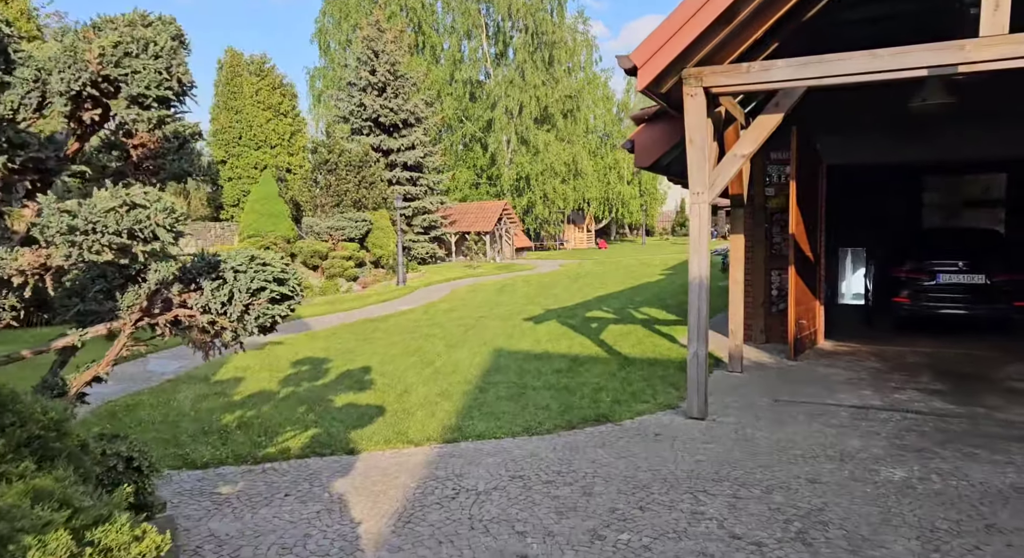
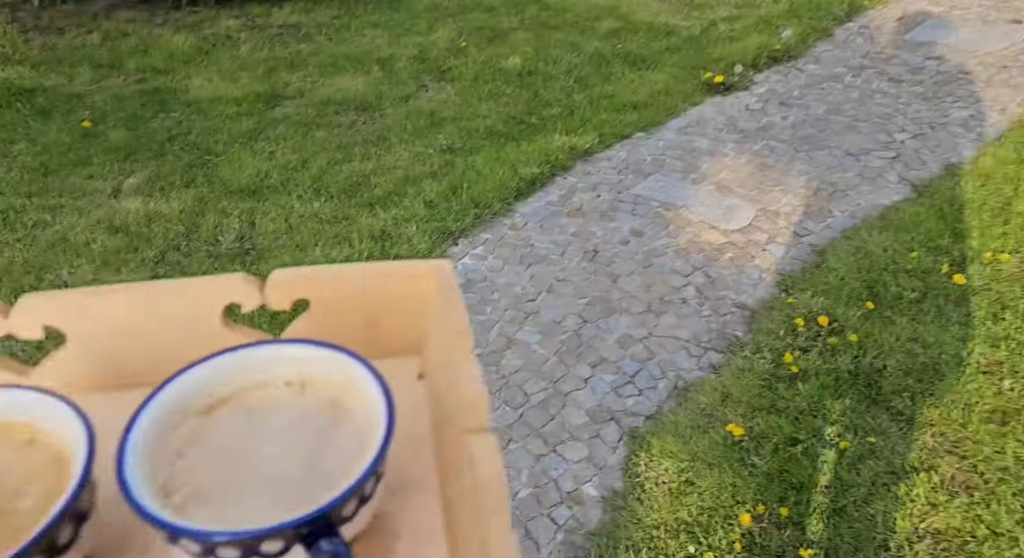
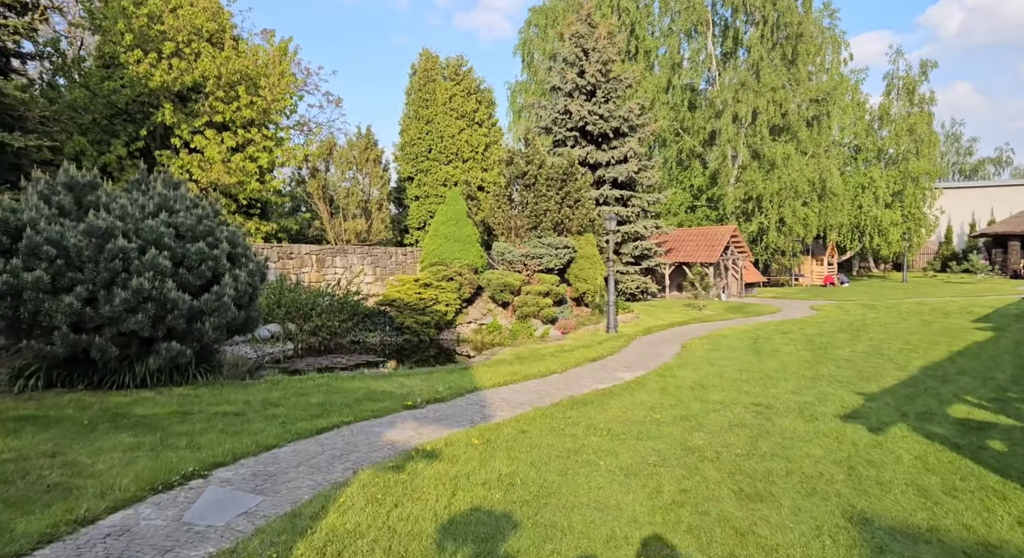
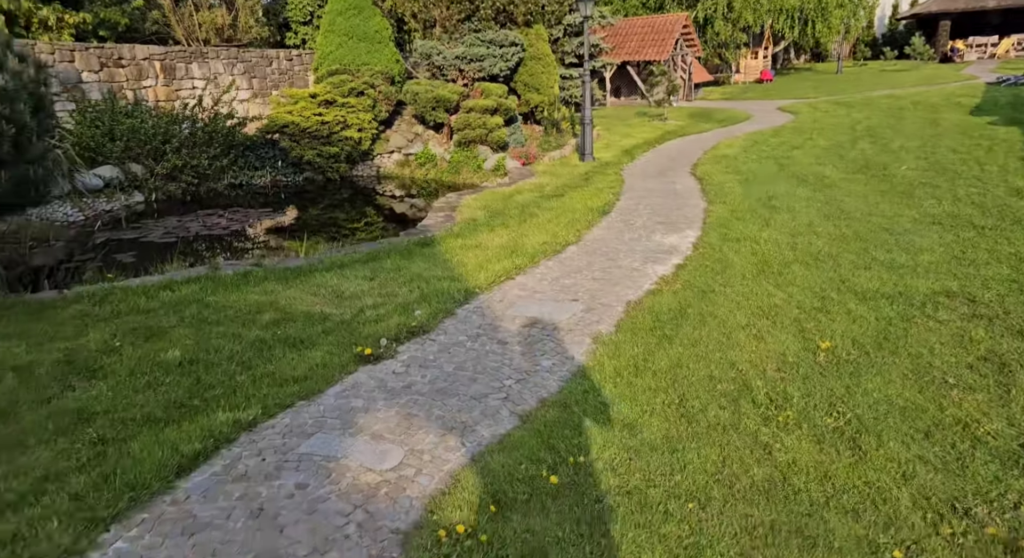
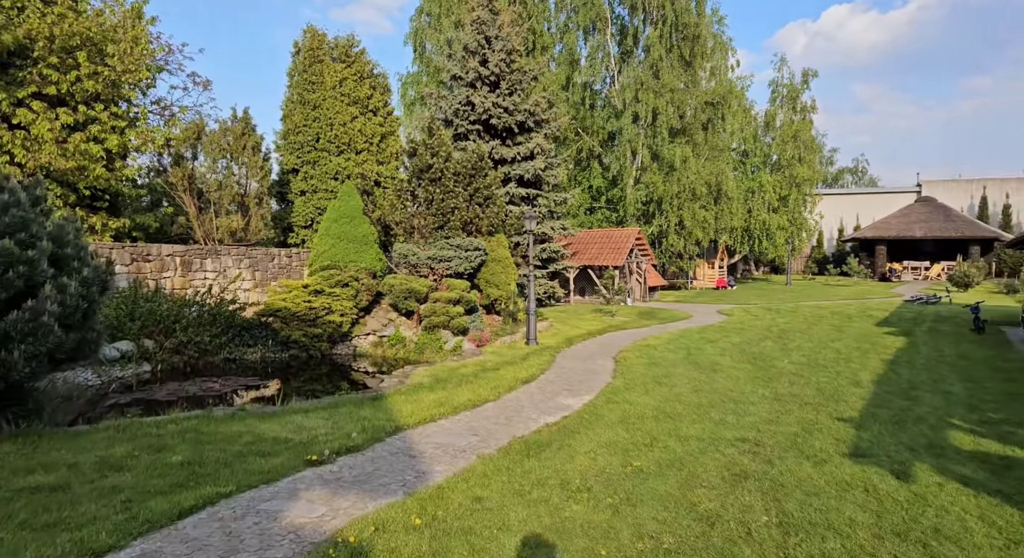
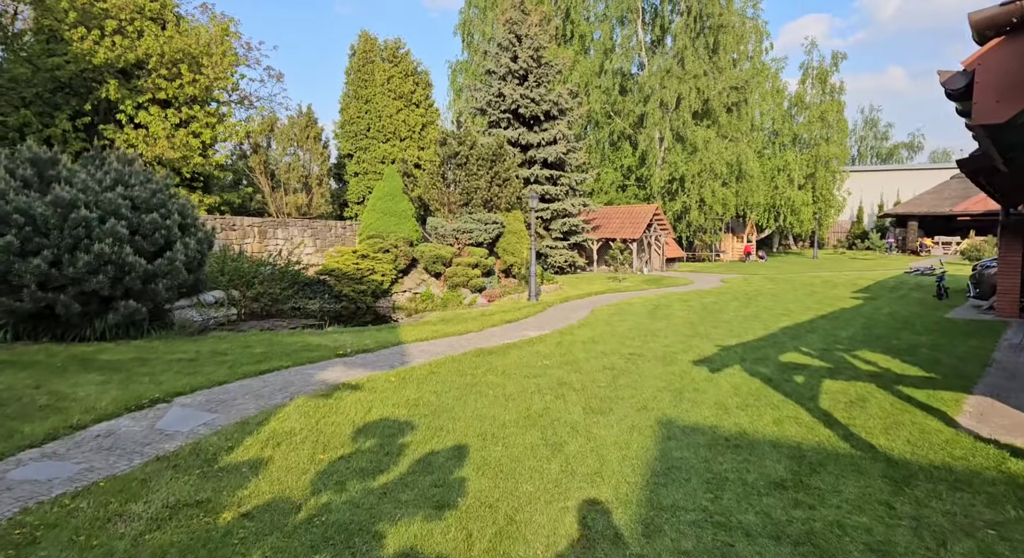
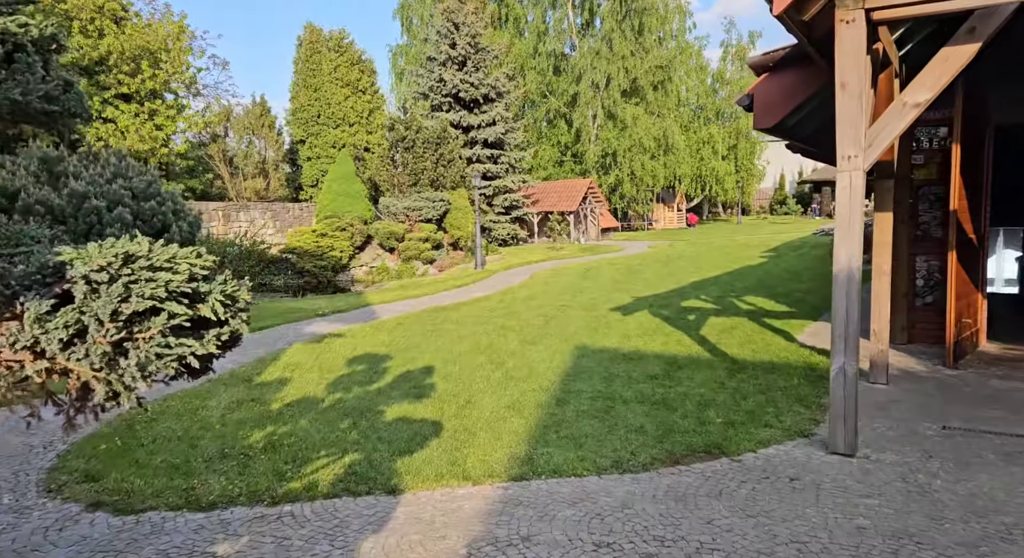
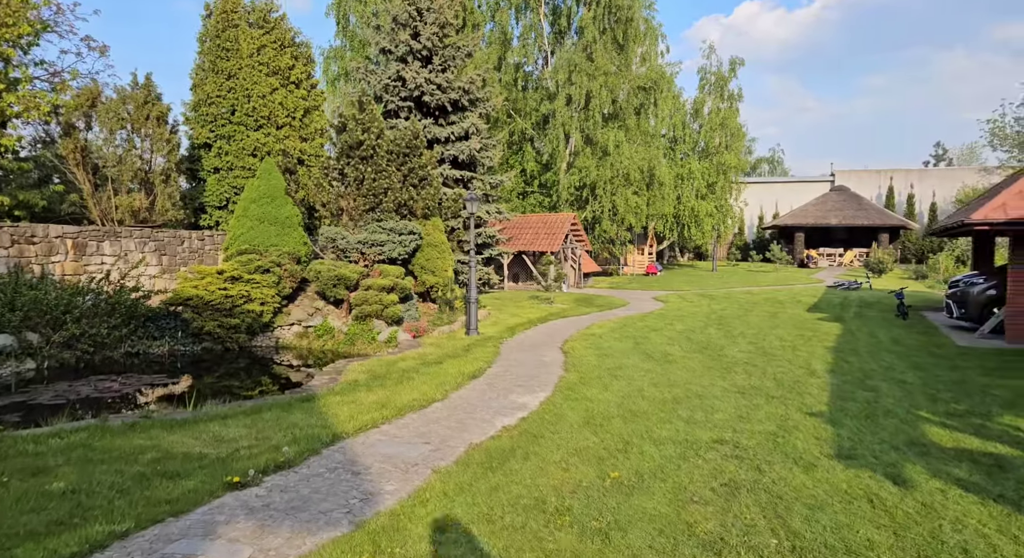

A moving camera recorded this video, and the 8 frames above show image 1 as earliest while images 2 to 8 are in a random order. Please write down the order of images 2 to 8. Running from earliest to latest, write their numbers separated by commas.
7, 6, 3, 5, 8, 4, 2
